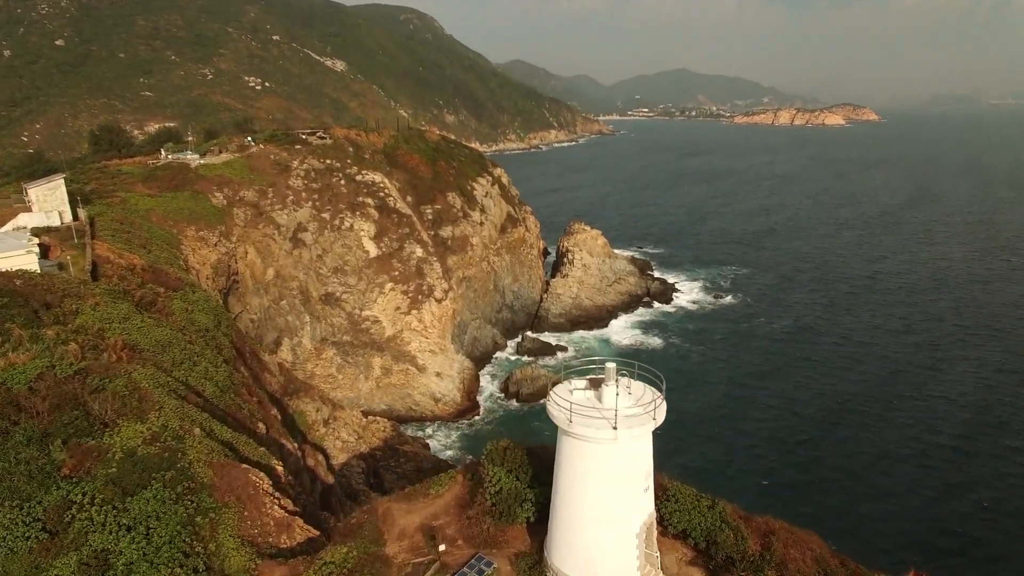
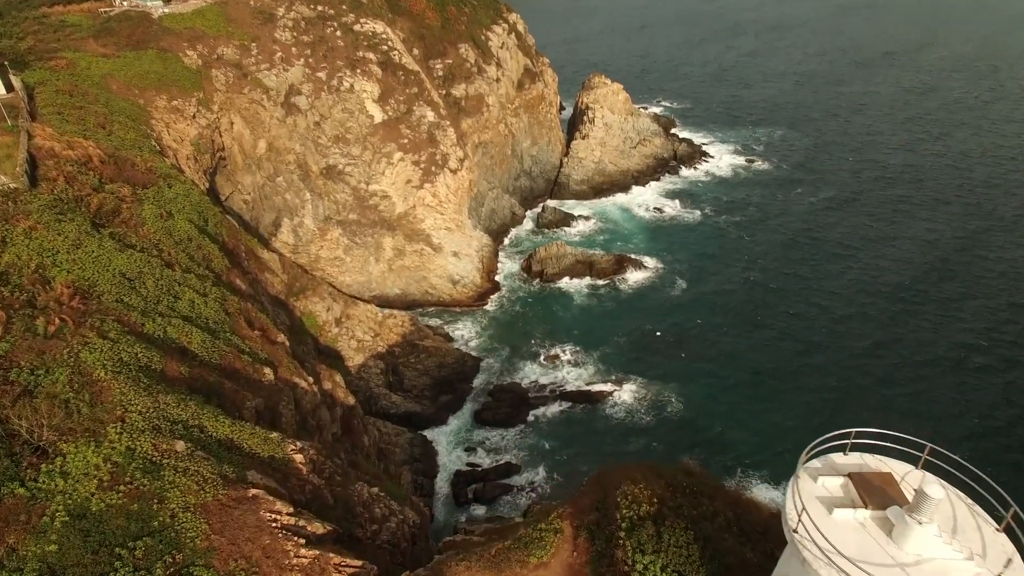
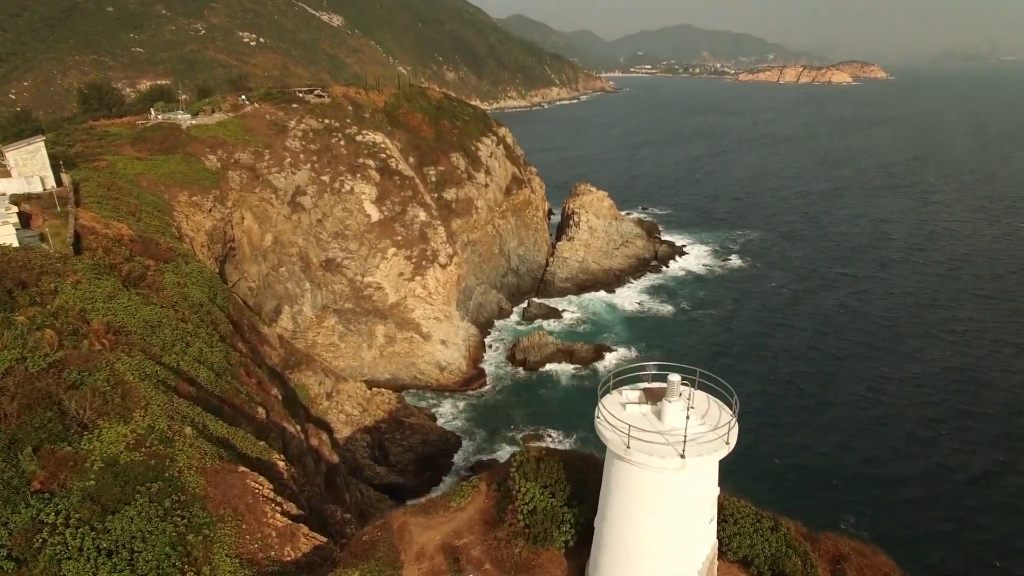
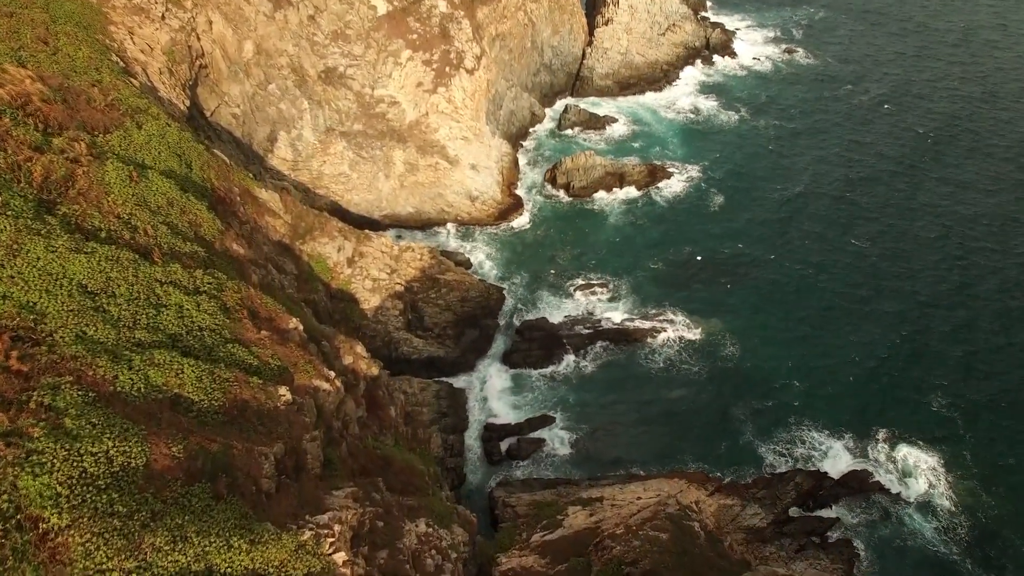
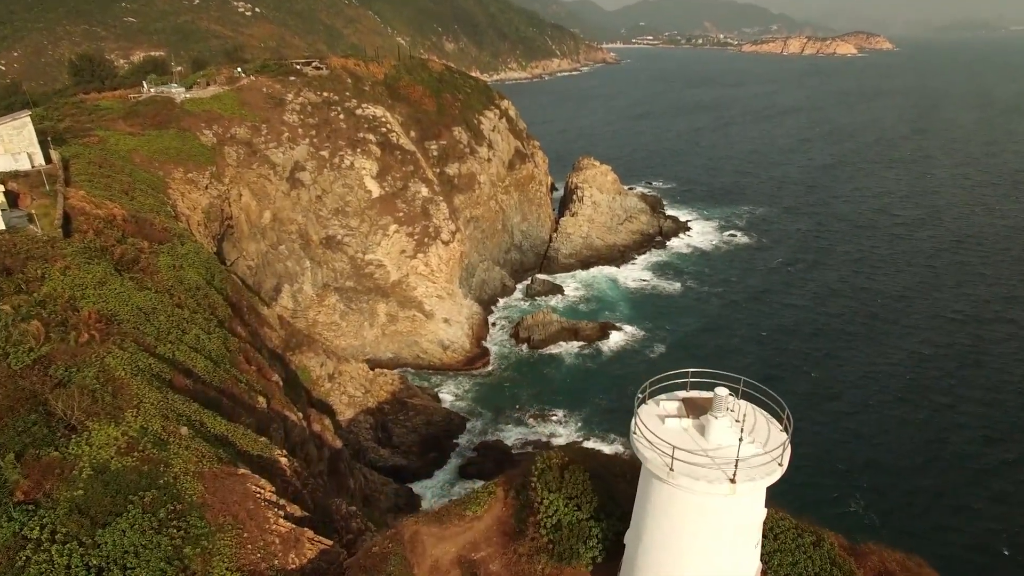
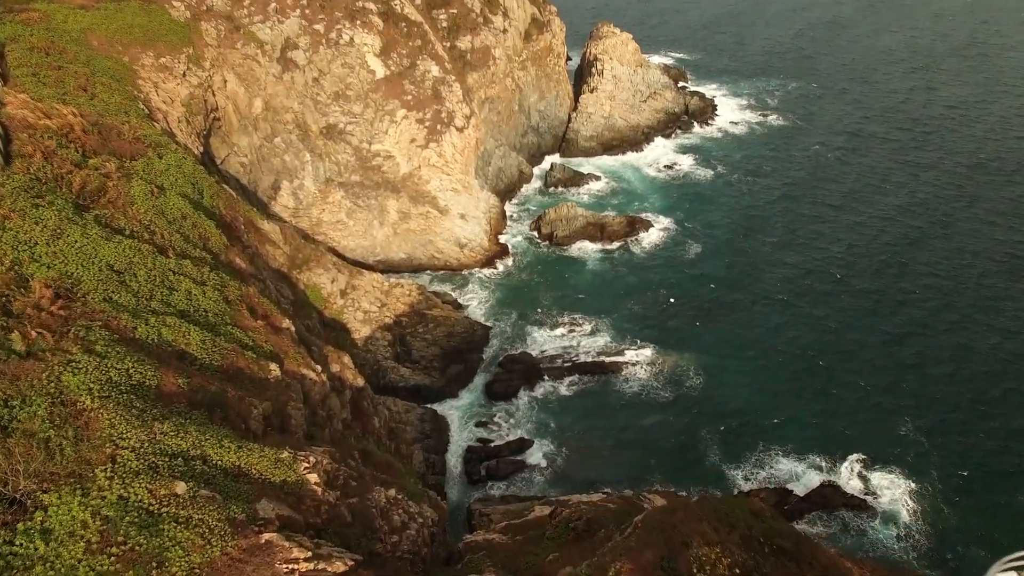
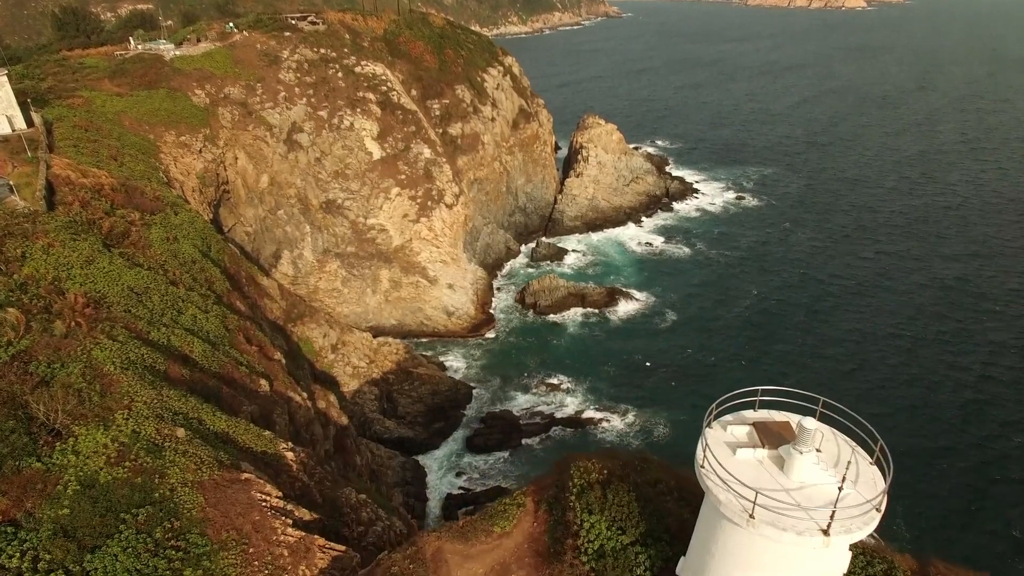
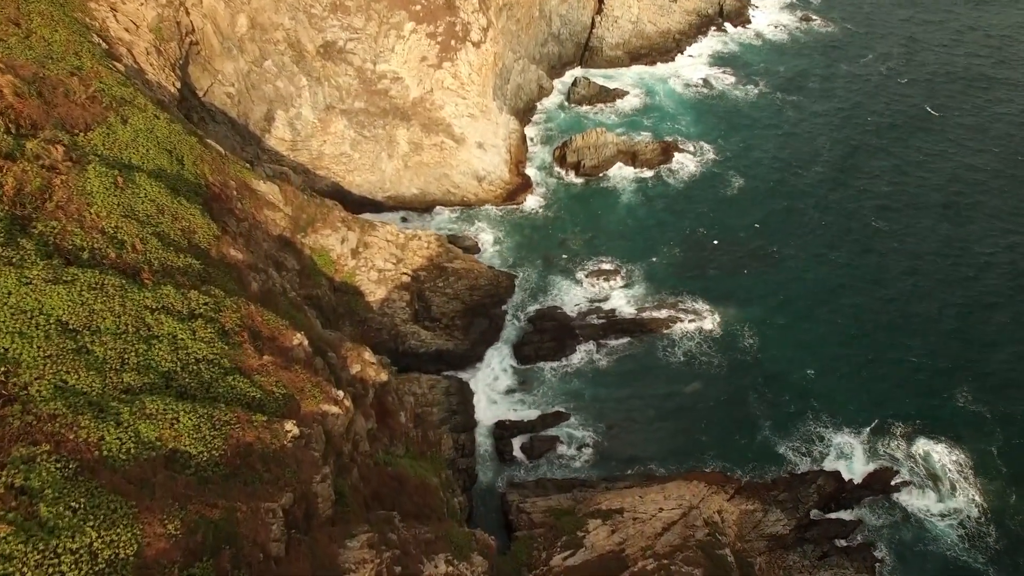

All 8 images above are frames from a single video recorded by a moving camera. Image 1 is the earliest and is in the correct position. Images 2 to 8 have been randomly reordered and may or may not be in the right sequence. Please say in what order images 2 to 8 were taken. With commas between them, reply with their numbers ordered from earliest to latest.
3, 5, 7, 2, 6, 4, 8
